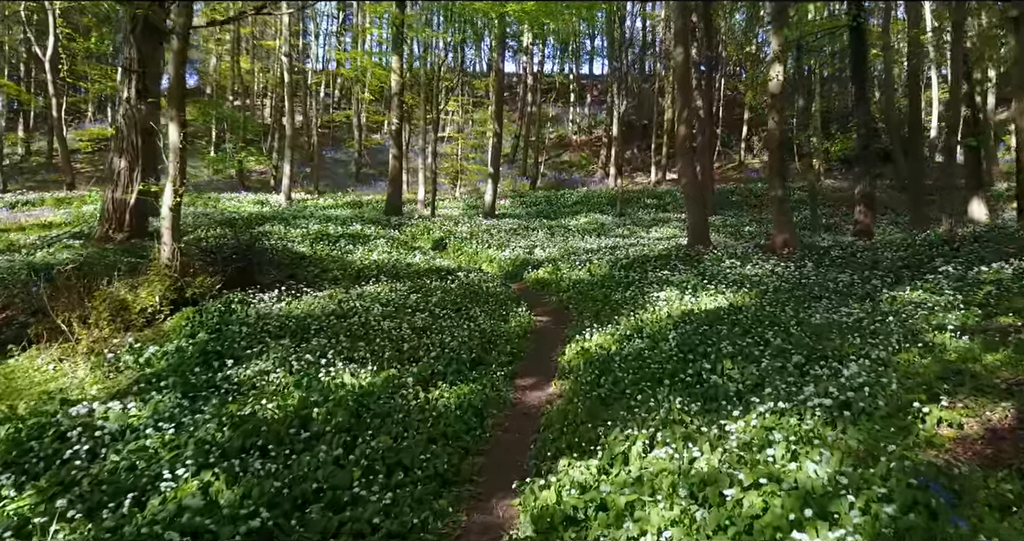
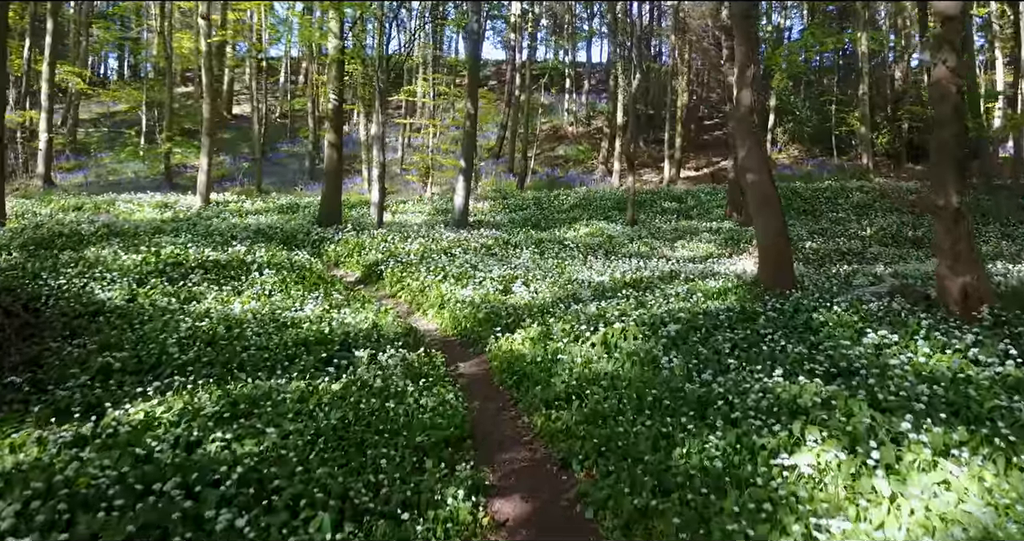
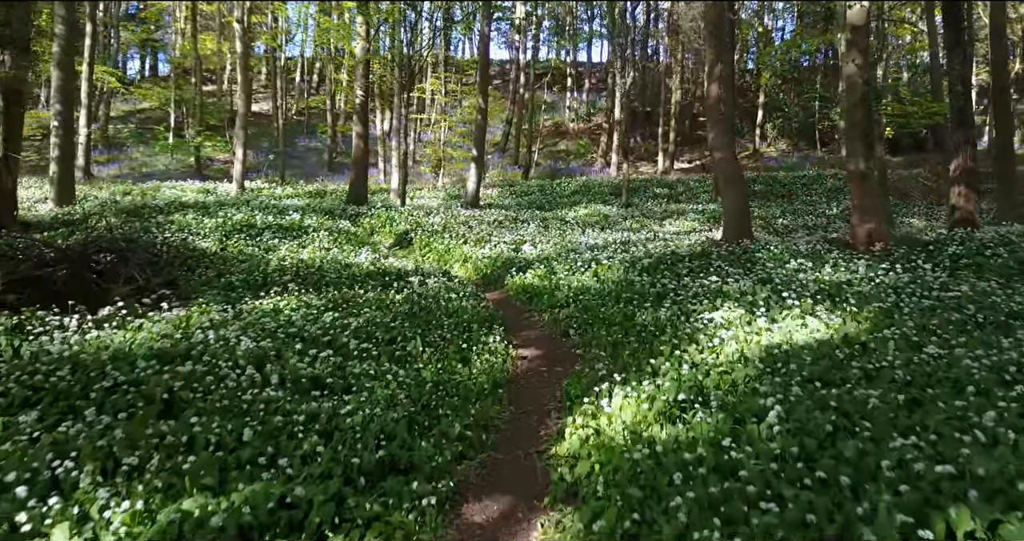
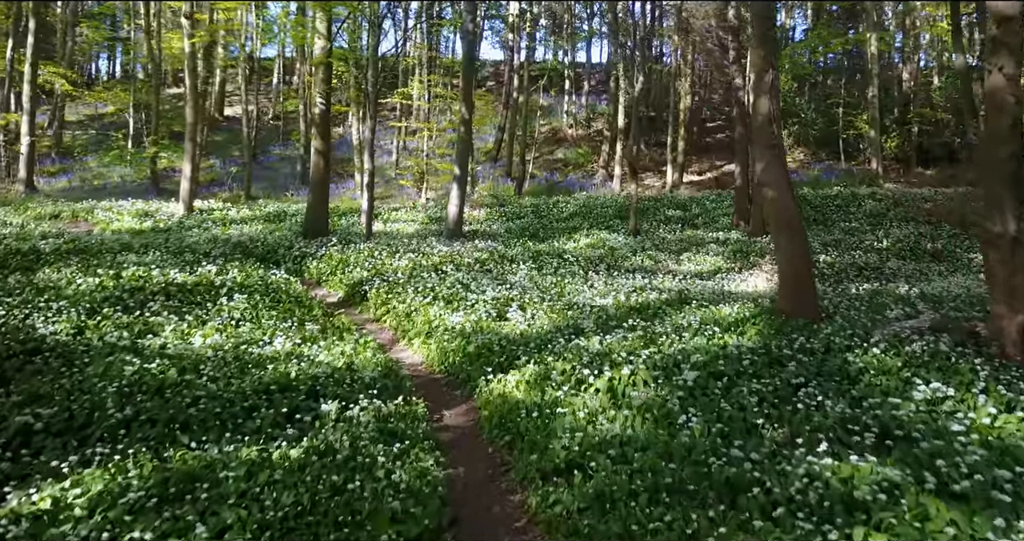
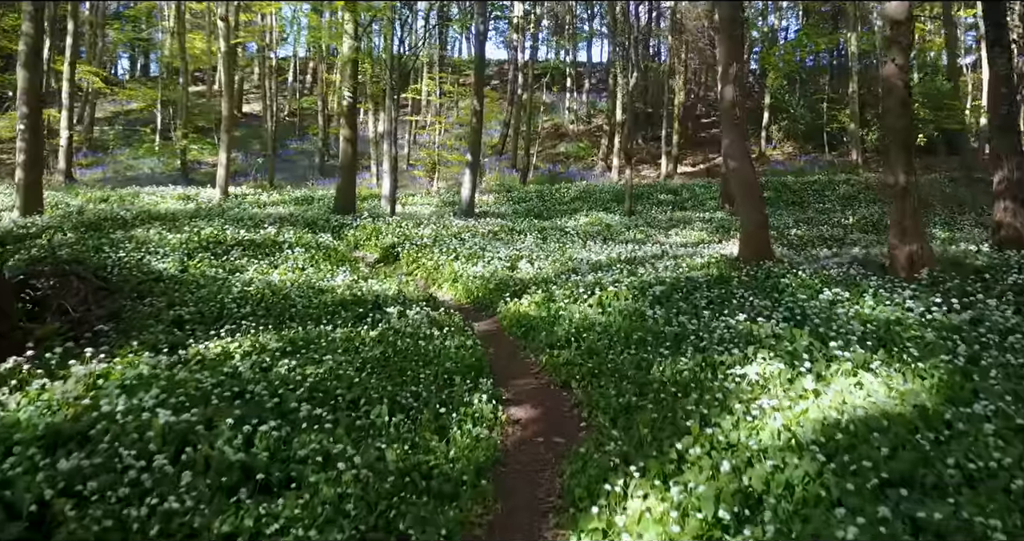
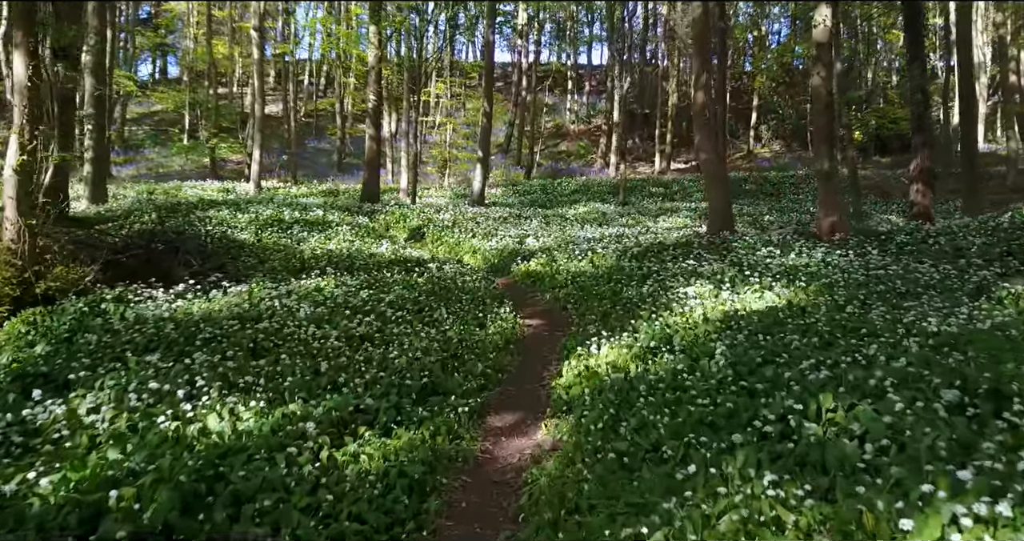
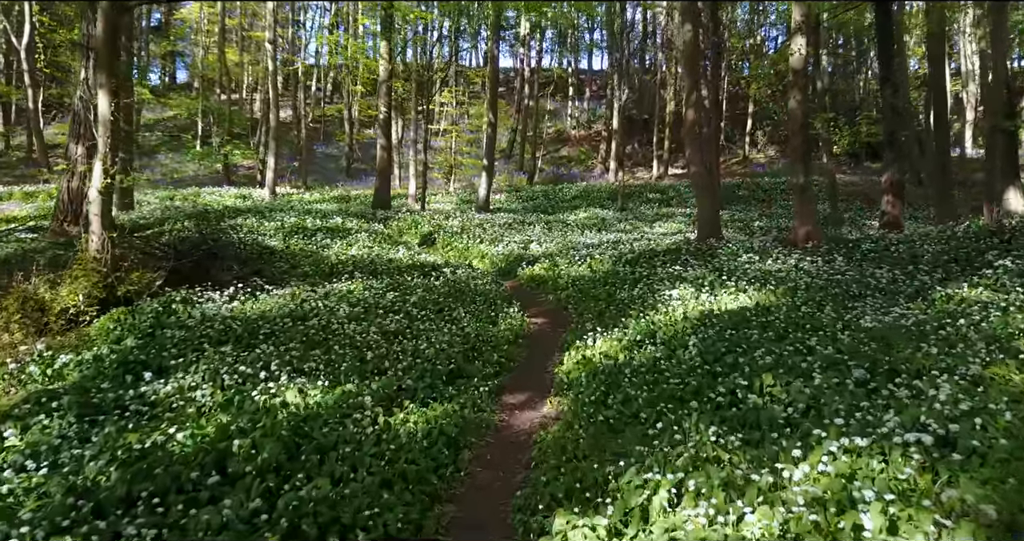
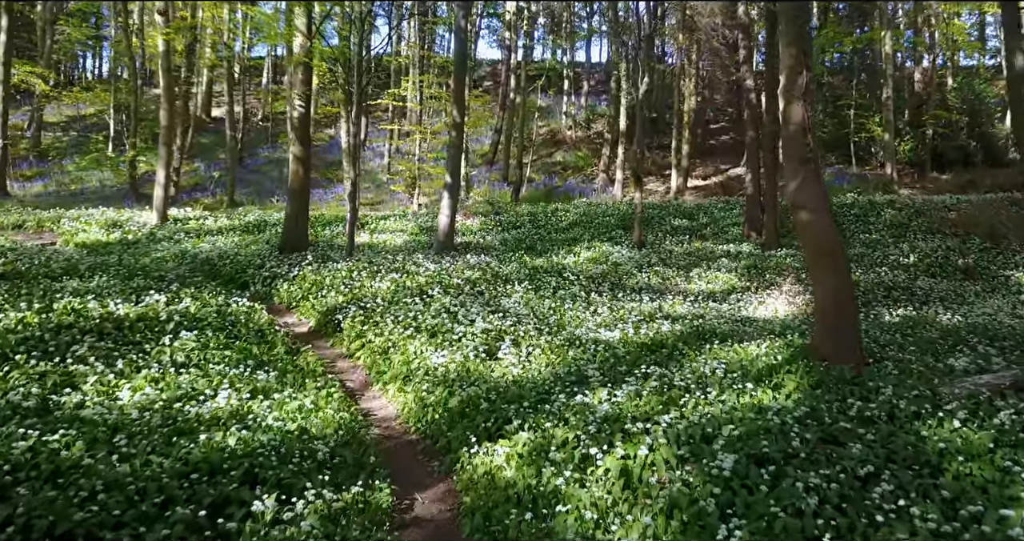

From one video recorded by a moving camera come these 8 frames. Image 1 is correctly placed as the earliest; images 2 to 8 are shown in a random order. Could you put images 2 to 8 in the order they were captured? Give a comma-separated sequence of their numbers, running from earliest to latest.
7, 6, 3, 5, 2, 4, 8
